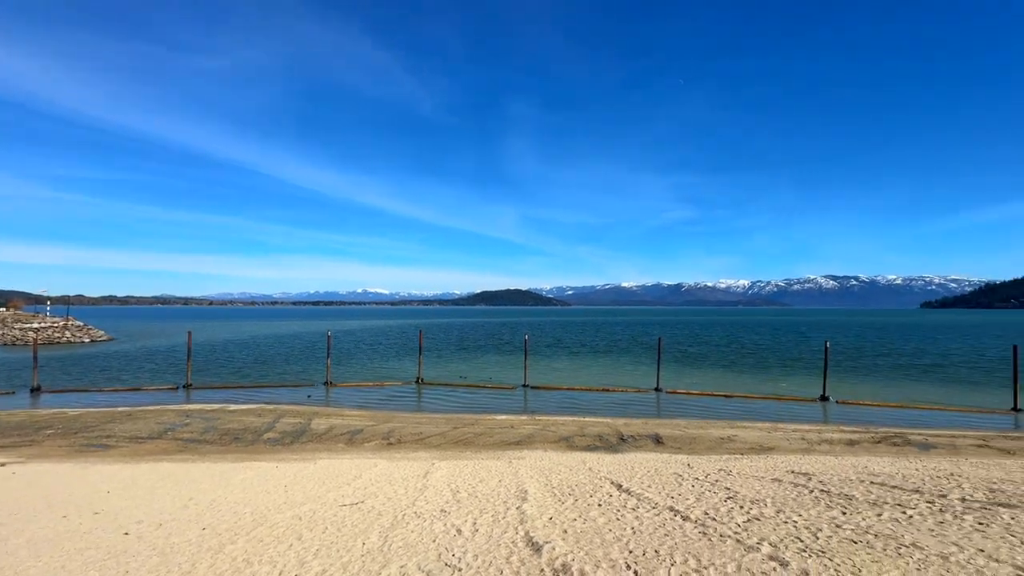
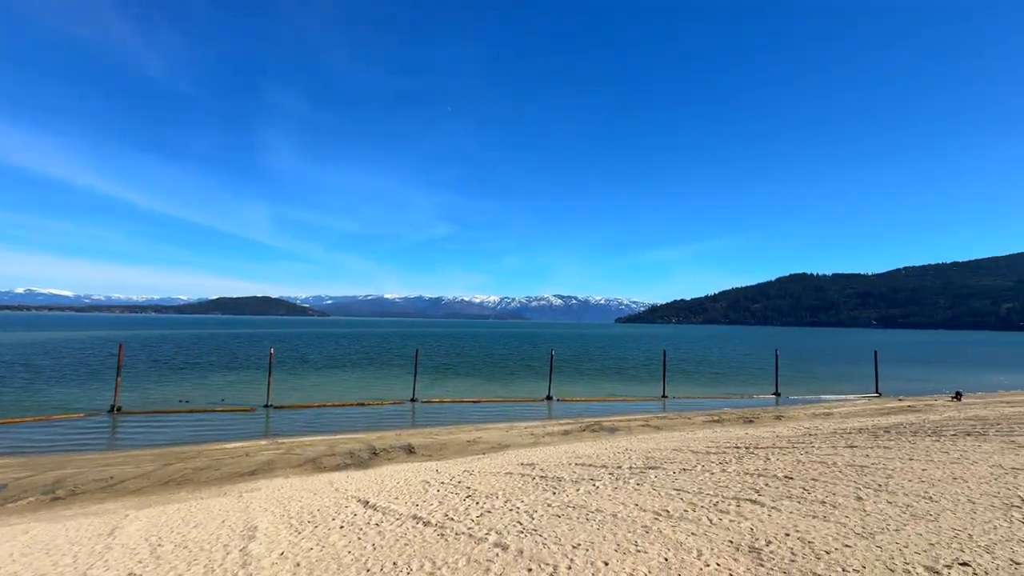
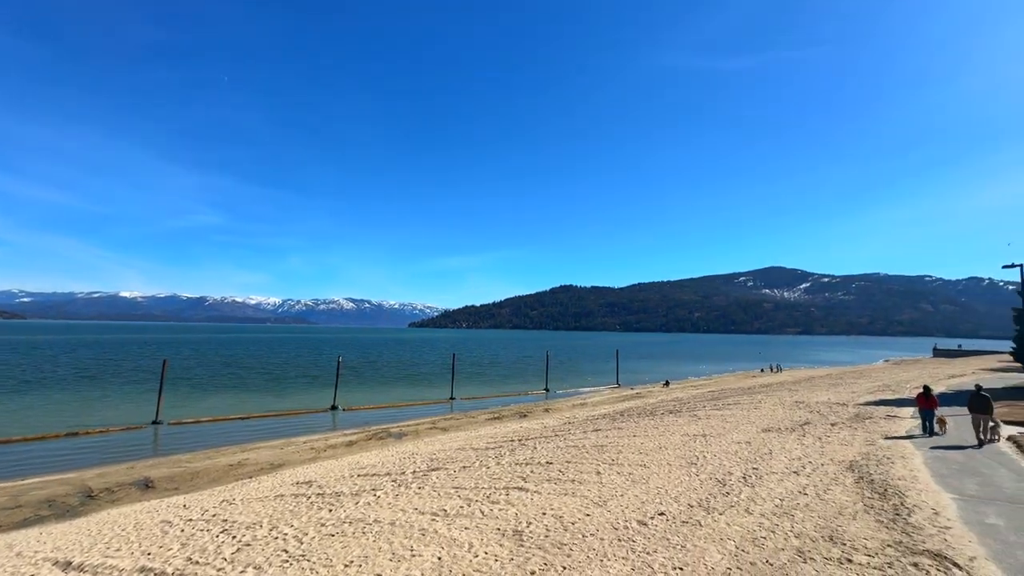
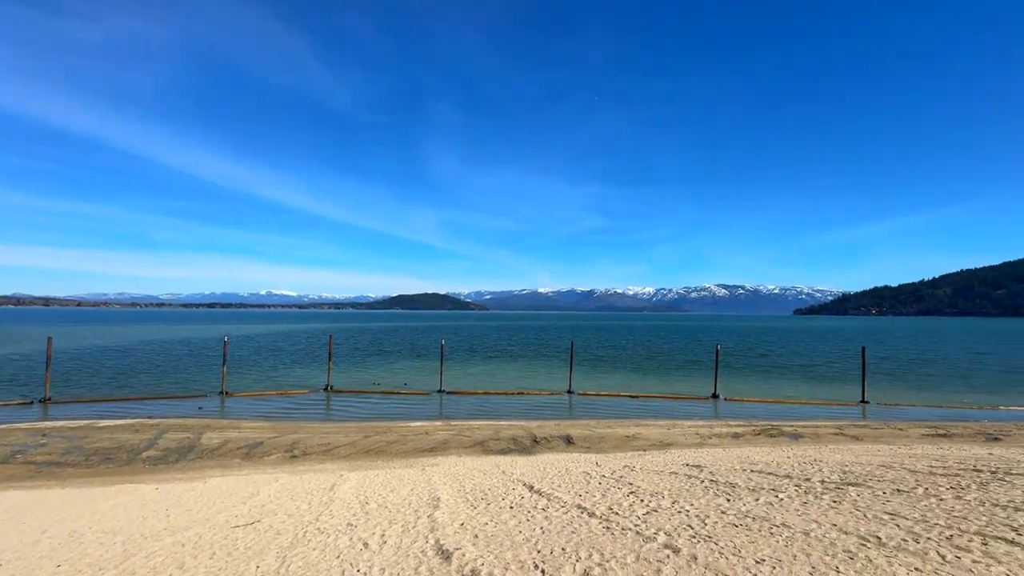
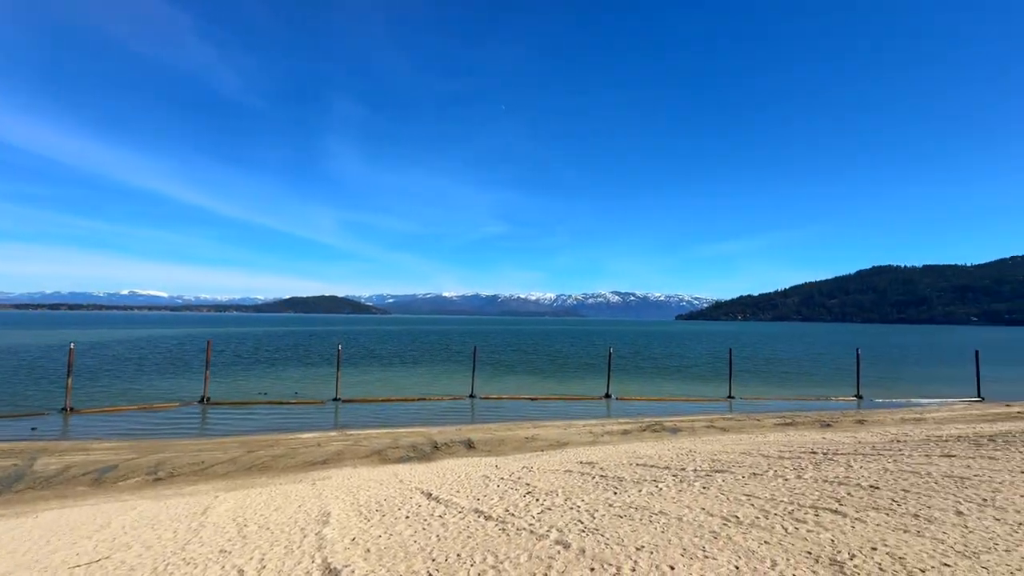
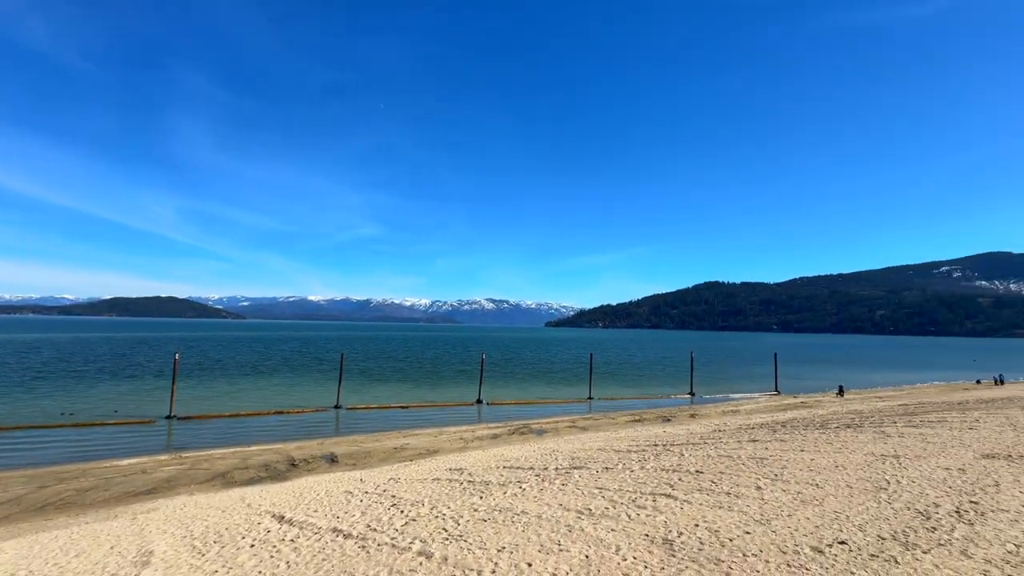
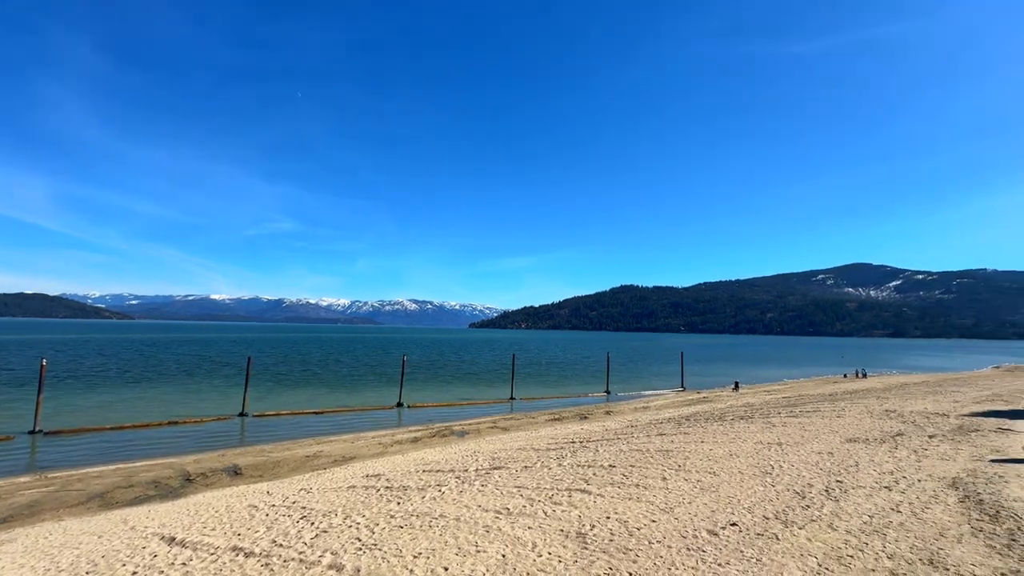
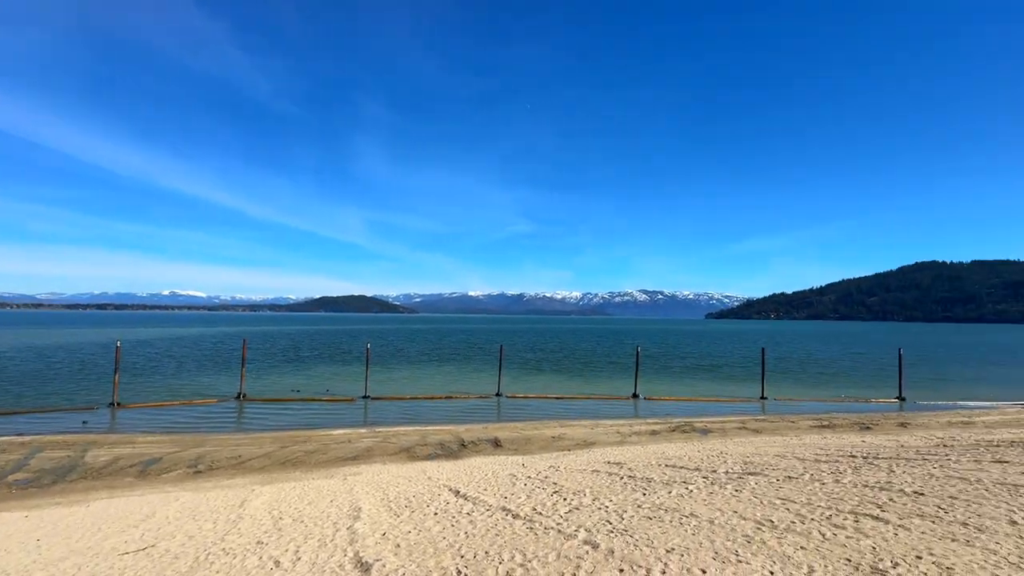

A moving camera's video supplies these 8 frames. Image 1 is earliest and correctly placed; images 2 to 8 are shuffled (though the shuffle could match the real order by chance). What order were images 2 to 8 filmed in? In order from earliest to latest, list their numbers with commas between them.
4, 8, 5, 2, 6, 7, 3
